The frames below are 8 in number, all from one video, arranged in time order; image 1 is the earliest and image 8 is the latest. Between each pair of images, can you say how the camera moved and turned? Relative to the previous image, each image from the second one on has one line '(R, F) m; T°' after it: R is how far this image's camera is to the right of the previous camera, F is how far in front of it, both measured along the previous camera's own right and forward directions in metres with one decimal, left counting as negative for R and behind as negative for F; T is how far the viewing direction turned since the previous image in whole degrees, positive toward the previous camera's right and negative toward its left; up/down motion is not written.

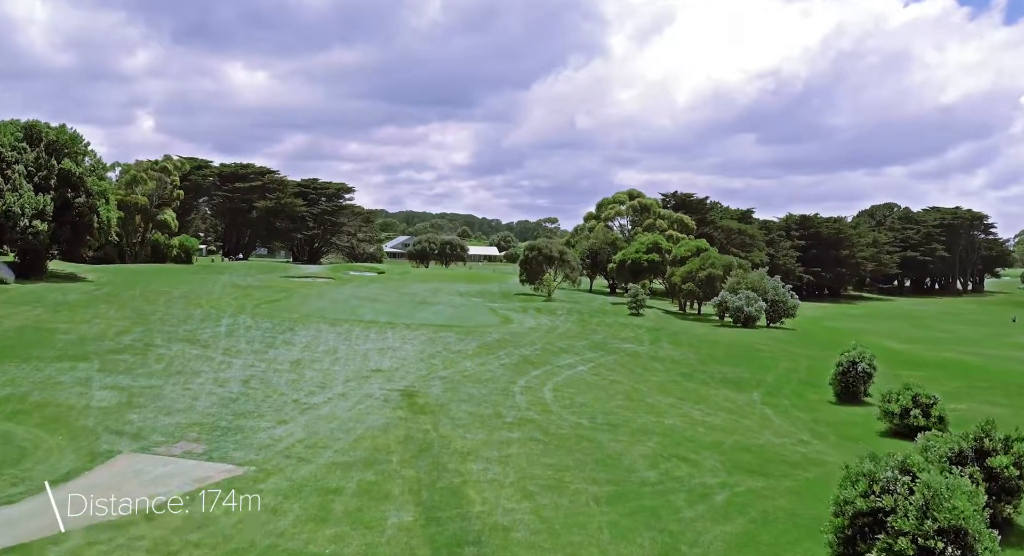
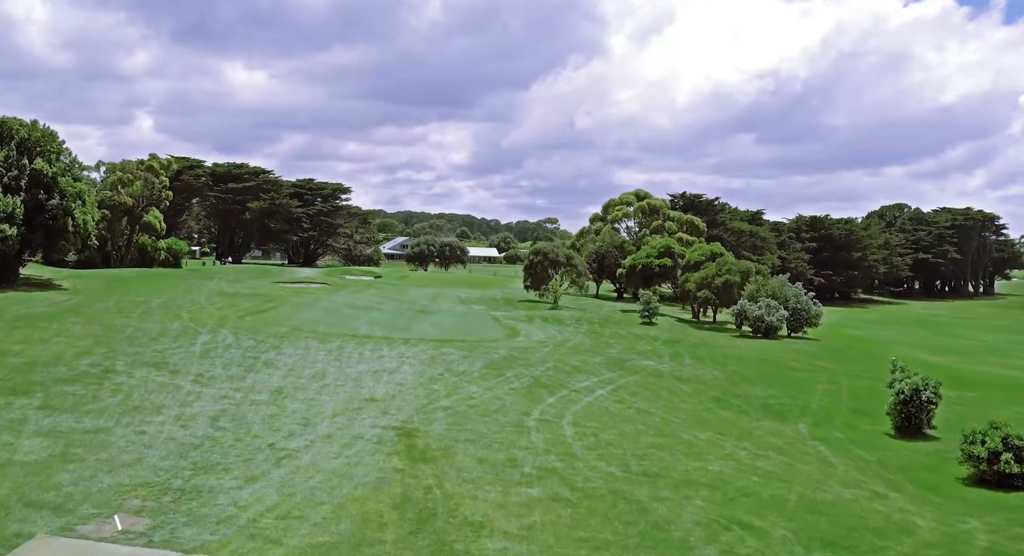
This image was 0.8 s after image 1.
(-0.4, +3.1) m; 0°
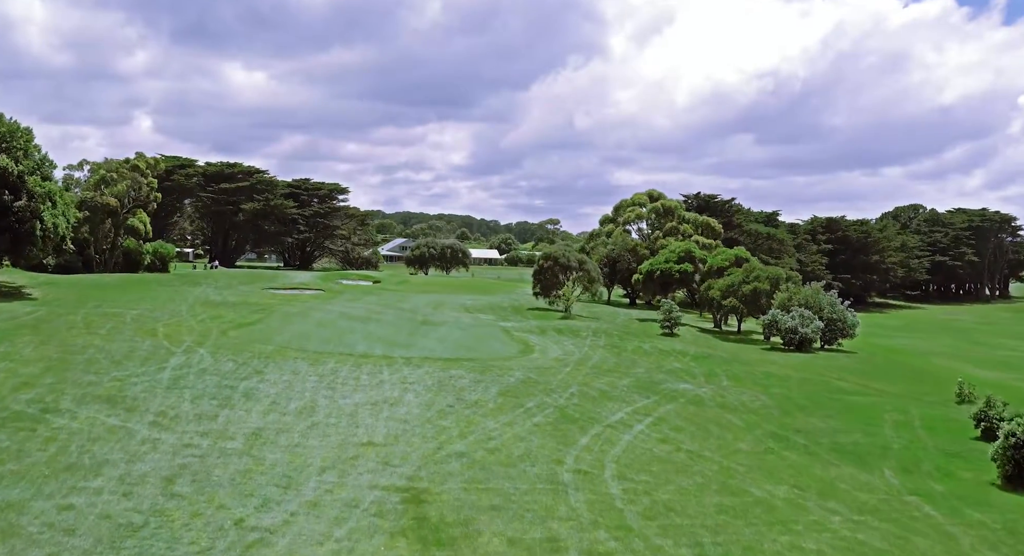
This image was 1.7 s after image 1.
(-0.6, +3.7) m; 0°
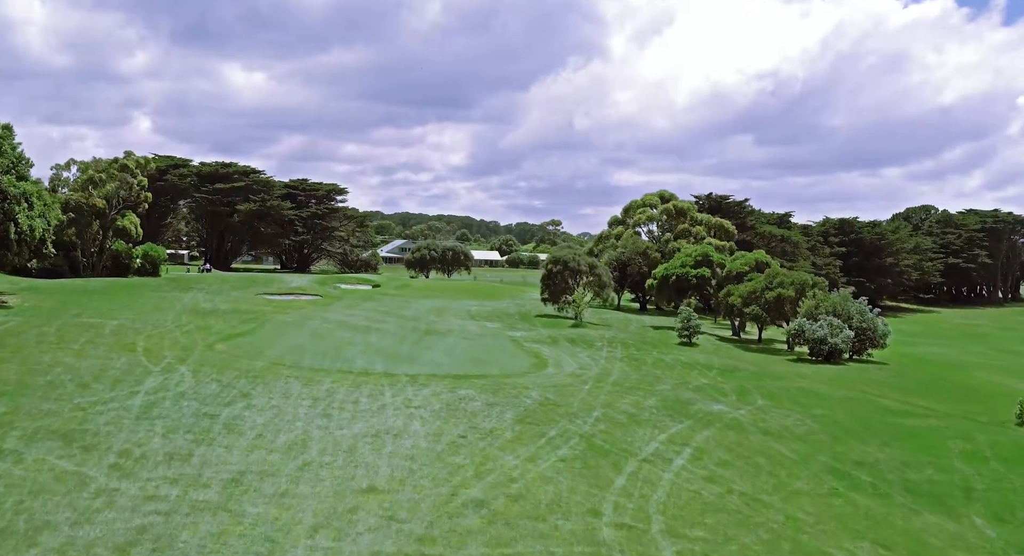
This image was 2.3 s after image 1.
(-0.5, +2.7) m; 0°
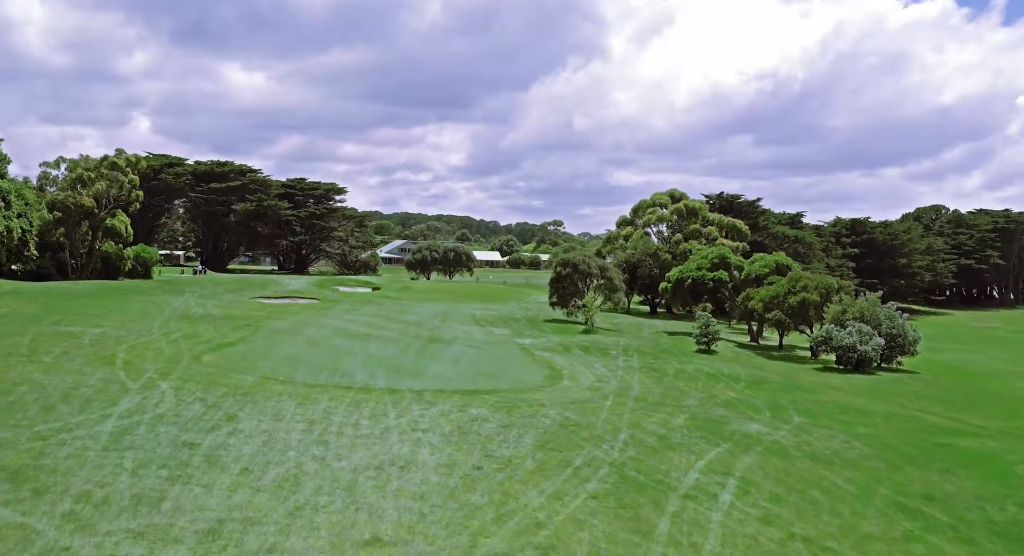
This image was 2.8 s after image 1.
(-0.5, +2.3) m; 0°
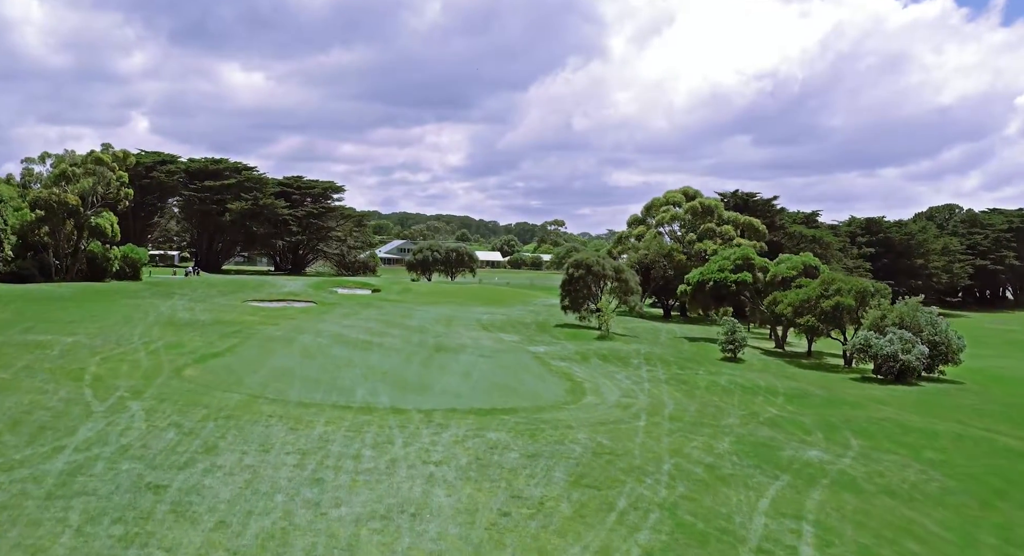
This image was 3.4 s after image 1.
(-0.6, +2.9) m; 0°
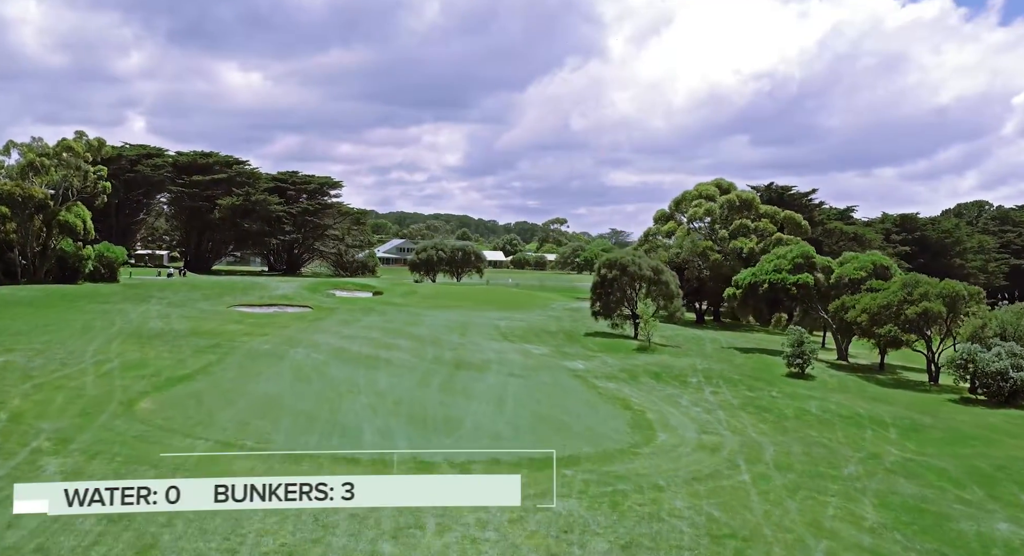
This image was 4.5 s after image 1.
(-1.3, +5.6) m; 0°
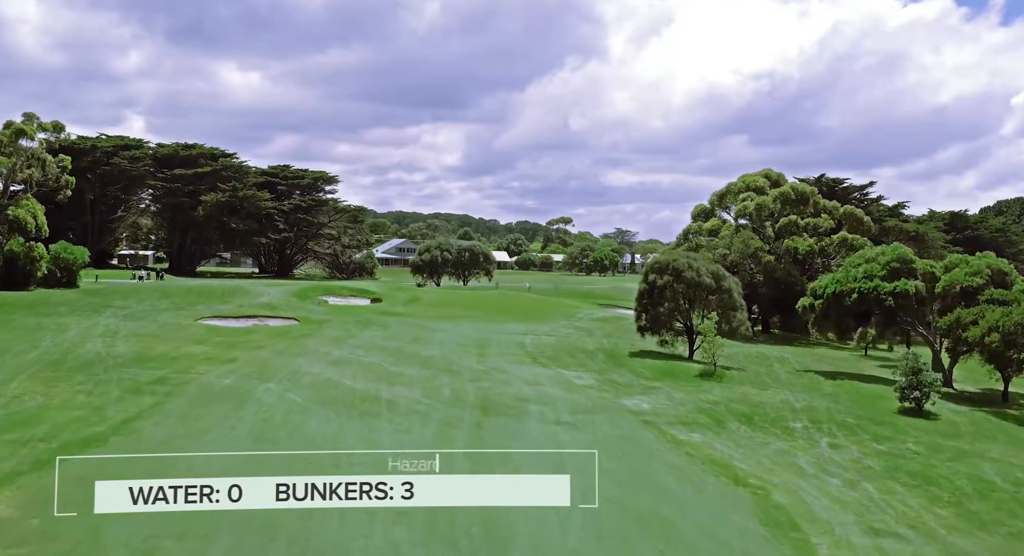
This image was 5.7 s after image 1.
(-1.2, +7.1) m; 0°
